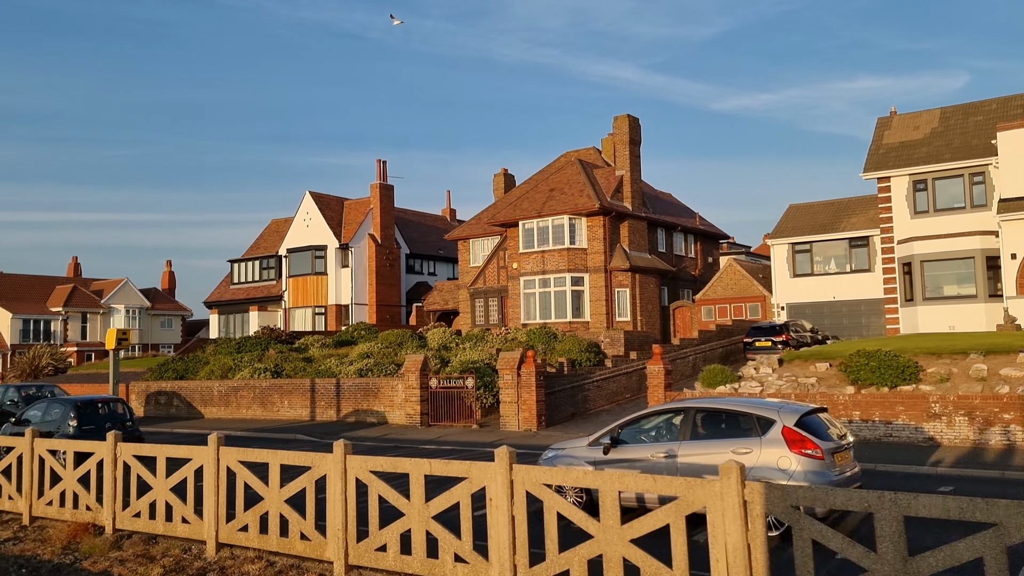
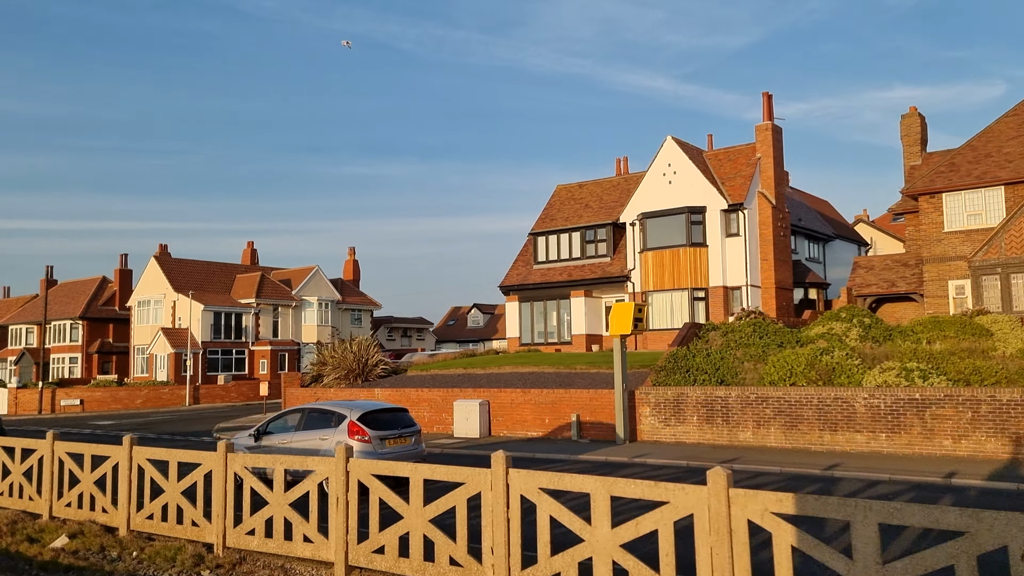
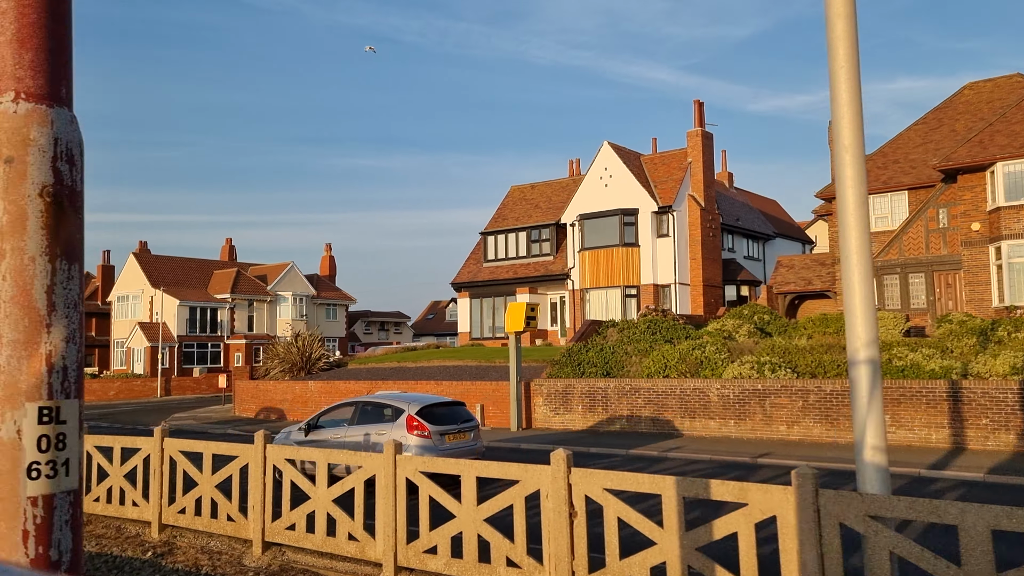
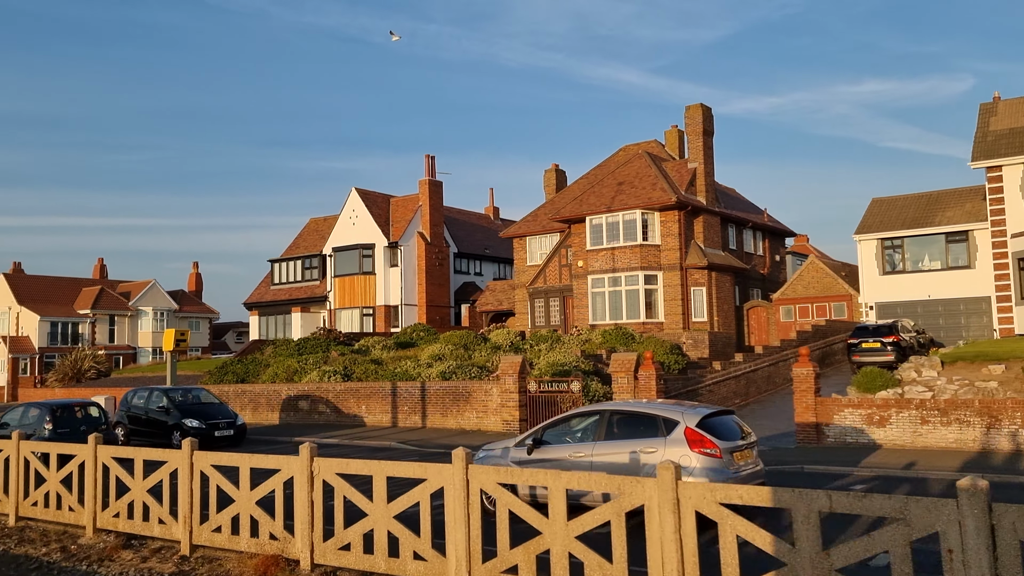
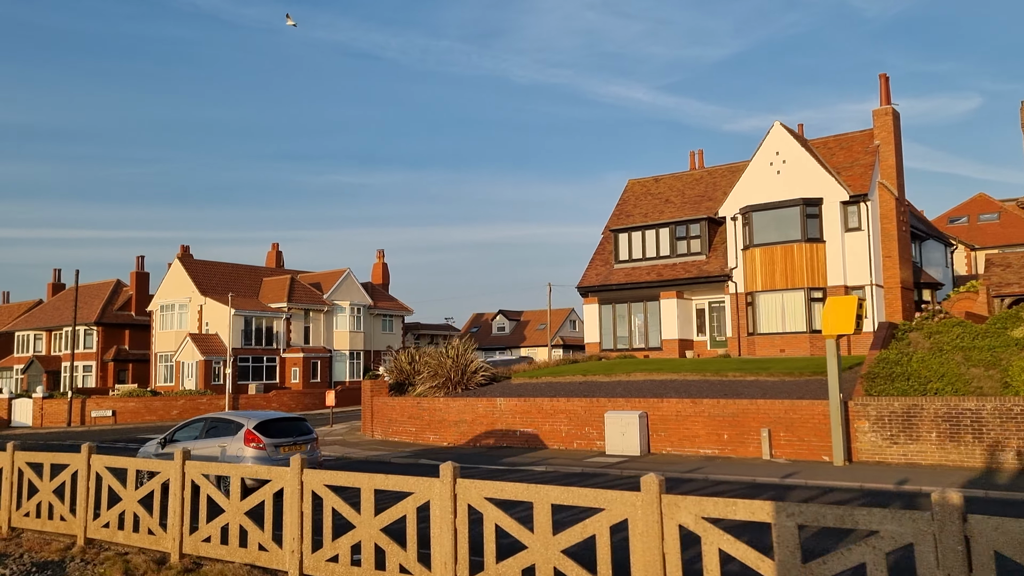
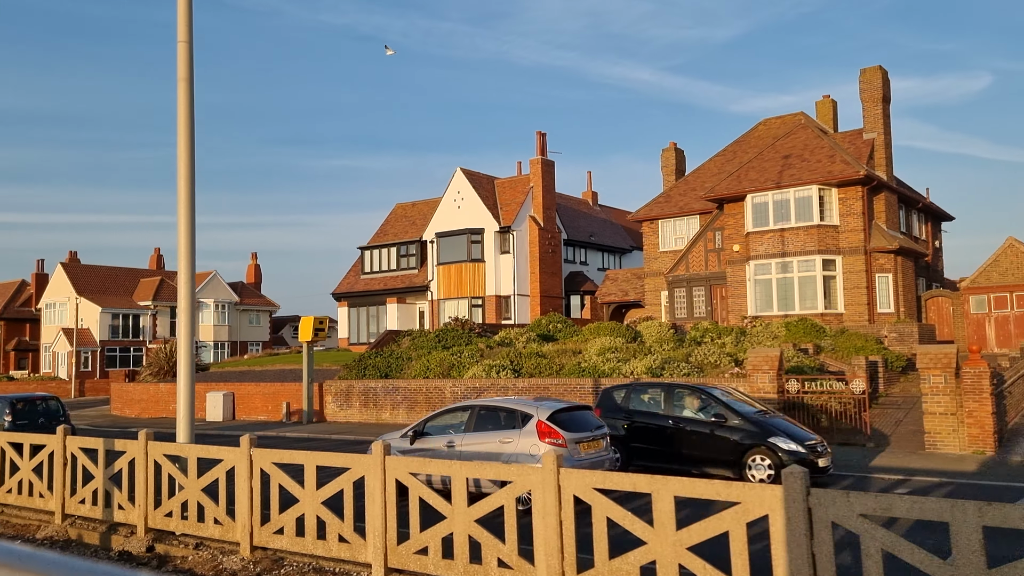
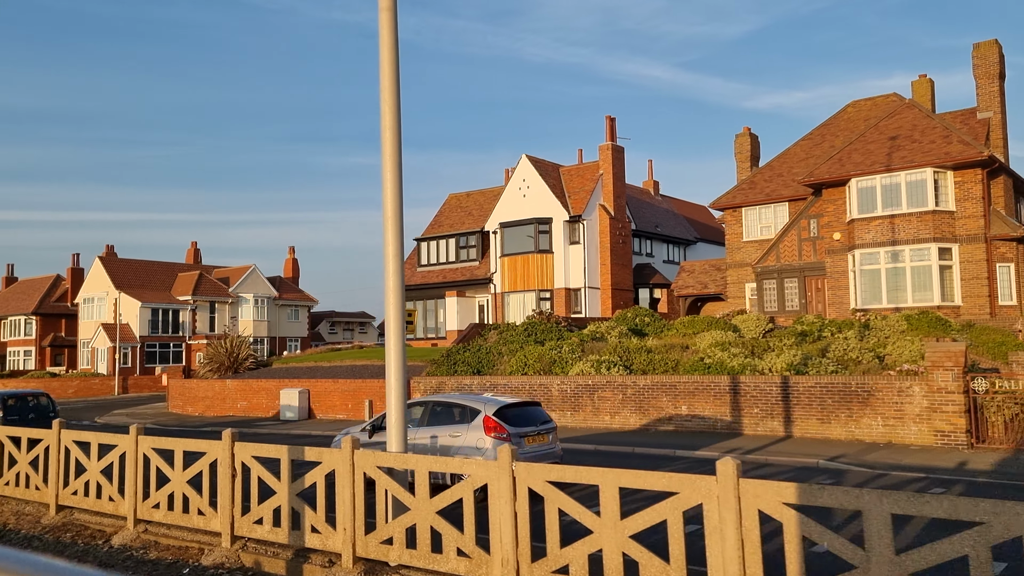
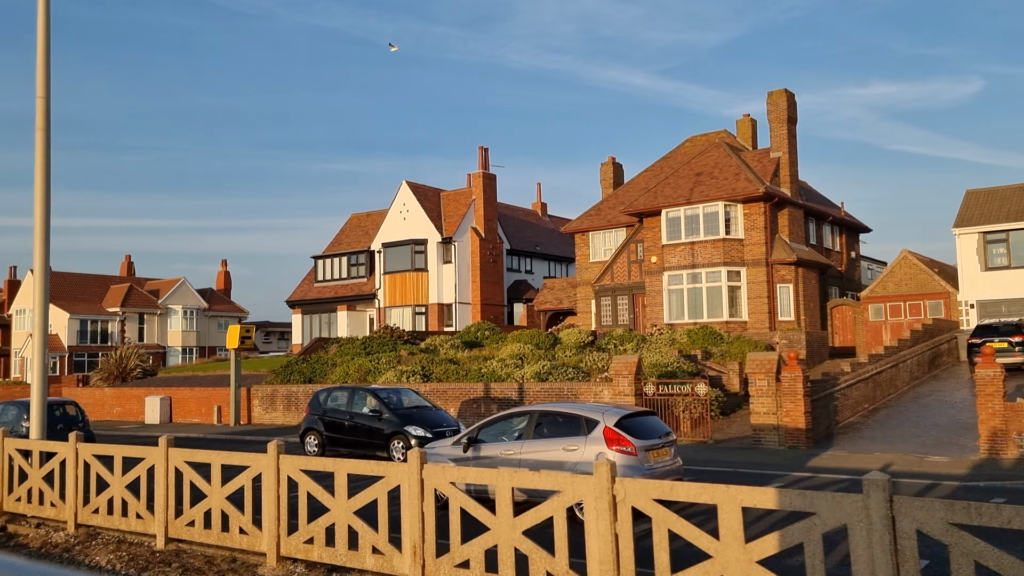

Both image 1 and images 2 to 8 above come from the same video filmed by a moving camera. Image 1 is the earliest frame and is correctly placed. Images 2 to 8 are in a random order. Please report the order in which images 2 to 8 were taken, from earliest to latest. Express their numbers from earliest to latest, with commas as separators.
4, 8, 6, 7, 3, 2, 5
